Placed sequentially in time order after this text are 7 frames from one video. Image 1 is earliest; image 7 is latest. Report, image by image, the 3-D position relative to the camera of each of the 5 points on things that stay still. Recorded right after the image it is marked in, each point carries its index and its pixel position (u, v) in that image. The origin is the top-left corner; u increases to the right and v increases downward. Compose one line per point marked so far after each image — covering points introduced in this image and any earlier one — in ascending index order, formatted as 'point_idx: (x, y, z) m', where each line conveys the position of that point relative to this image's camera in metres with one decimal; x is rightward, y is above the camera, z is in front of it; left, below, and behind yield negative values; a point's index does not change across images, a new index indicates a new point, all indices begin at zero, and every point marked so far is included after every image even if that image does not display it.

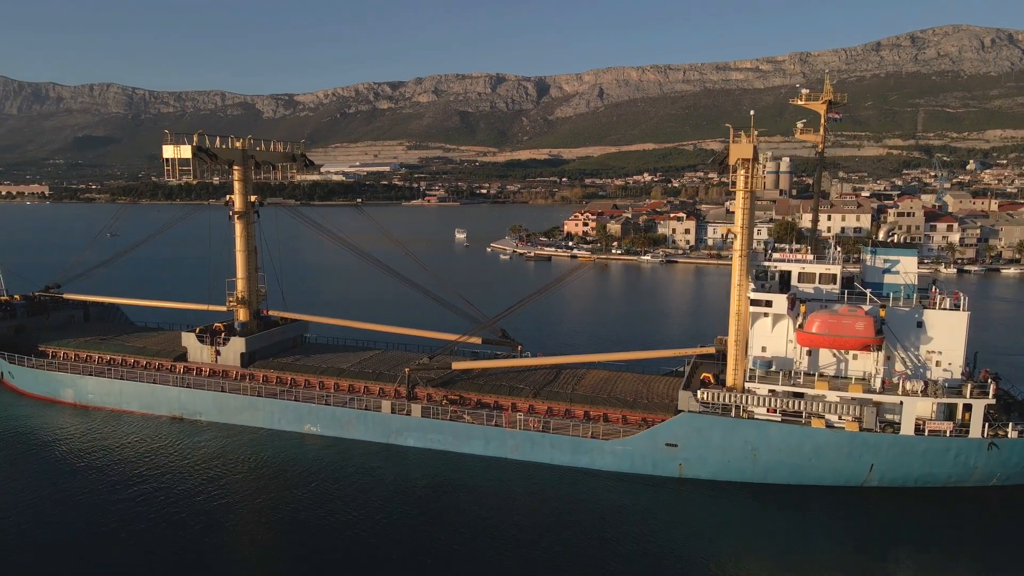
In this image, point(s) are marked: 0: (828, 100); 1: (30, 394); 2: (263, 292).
0: (+6.0, +3.6, +13.3) m
1: (-13.3, -2.9, +19.0) m
2: (-6.7, -0.1, +18.8) m
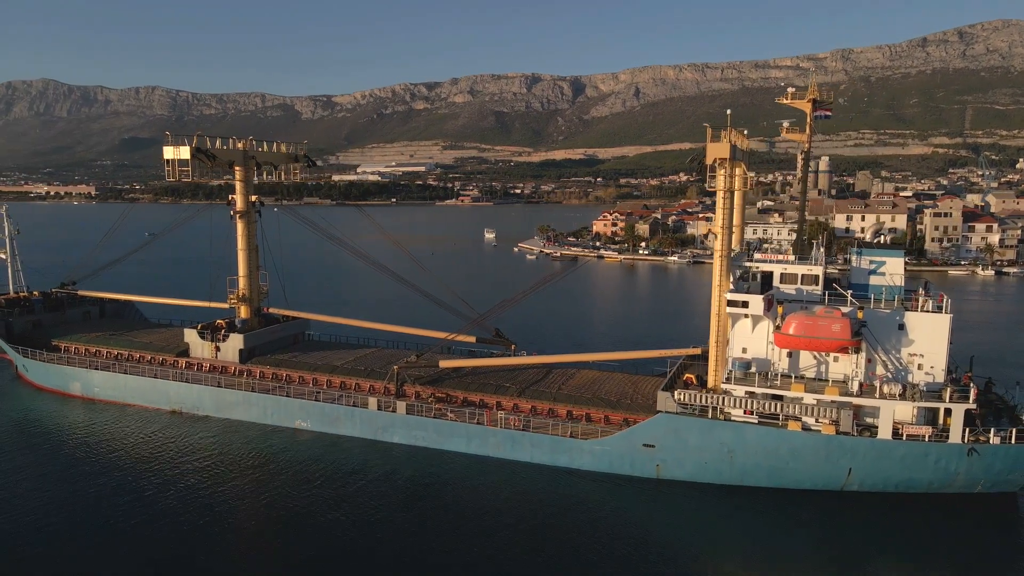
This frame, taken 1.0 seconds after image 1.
0: (+5.7, +3.6, +13.1) m
1: (-13.4, -2.8, +19.7) m
2: (-6.9, -0.1, +19.2) m
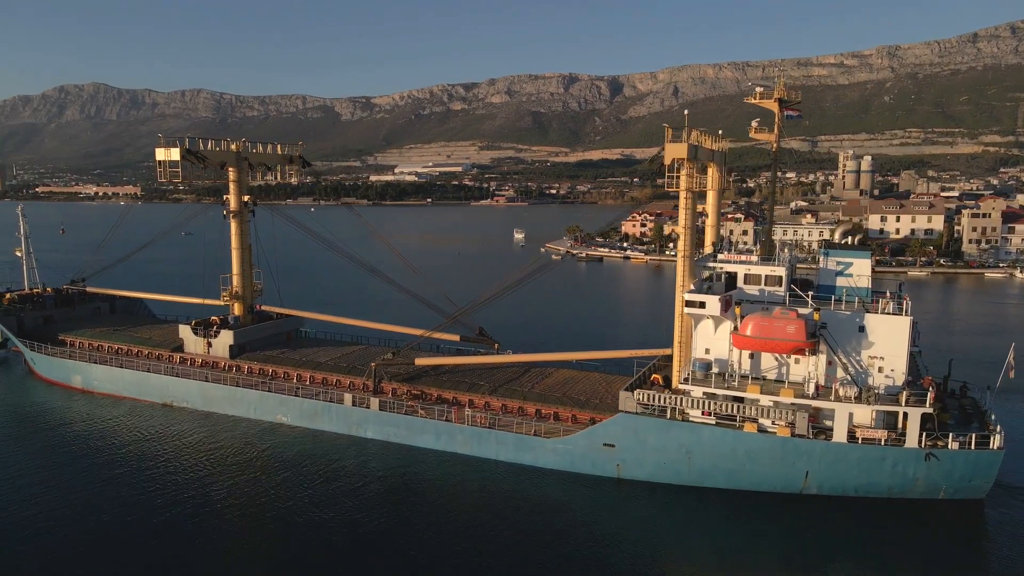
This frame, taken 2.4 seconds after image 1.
0: (+5.0, +3.6, +13.0) m
1: (-13.8, -2.7, +20.5) m
2: (-7.2, 0.0, +19.7) m
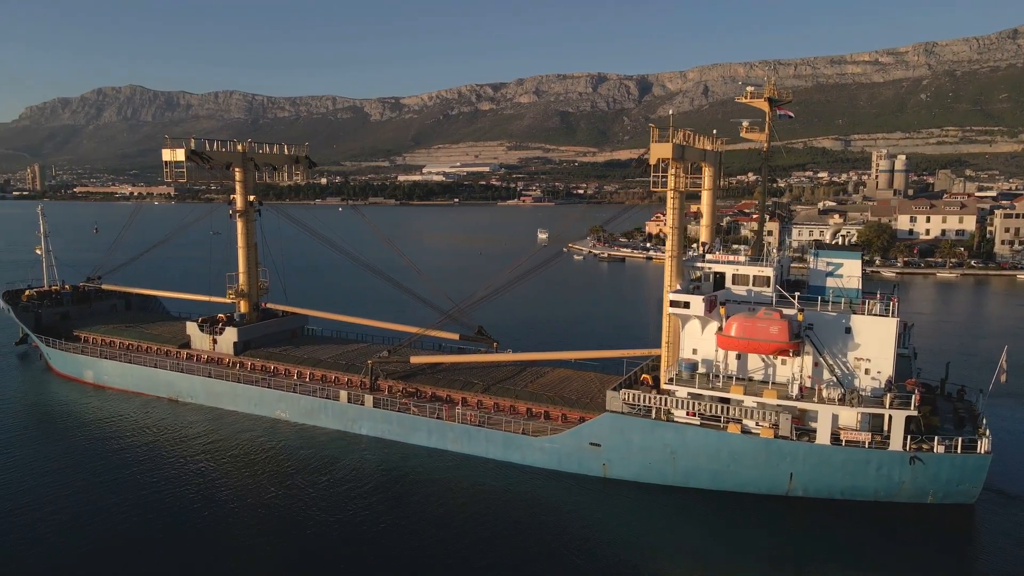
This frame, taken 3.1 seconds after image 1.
0: (+4.8, +3.6, +12.9) m
1: (-13.7, -2.6, +21.1) m
2: (-7.2, +0.1, +20.0) m
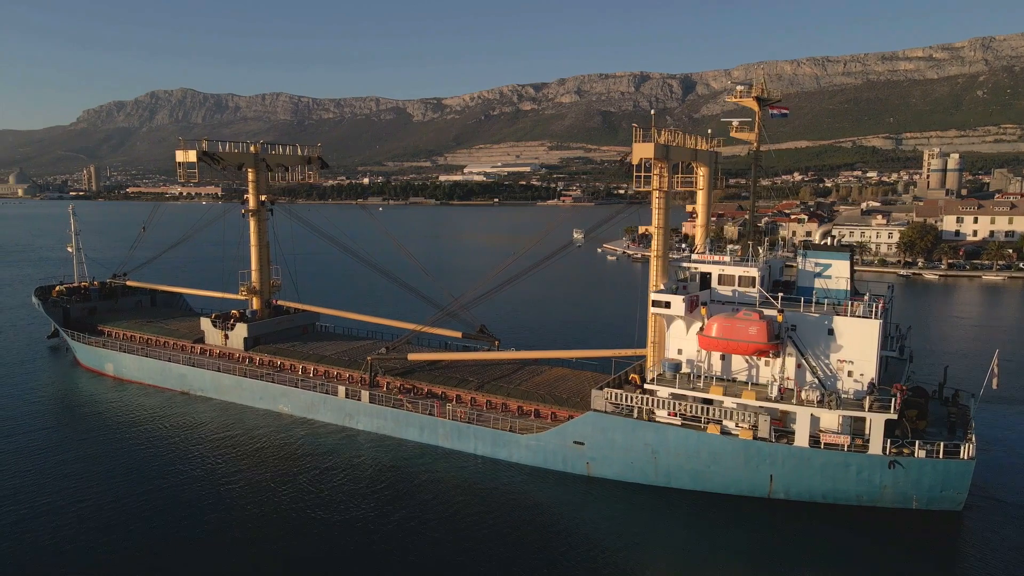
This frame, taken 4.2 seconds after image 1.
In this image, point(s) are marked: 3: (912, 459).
0: (+4.6, +3.6, +12.8) m
1: (-13.5, -2.5, +22.0) m
2: (-7.0, +0.1, +20.6) m
3: (+6.1, -2.6, +10.6) m
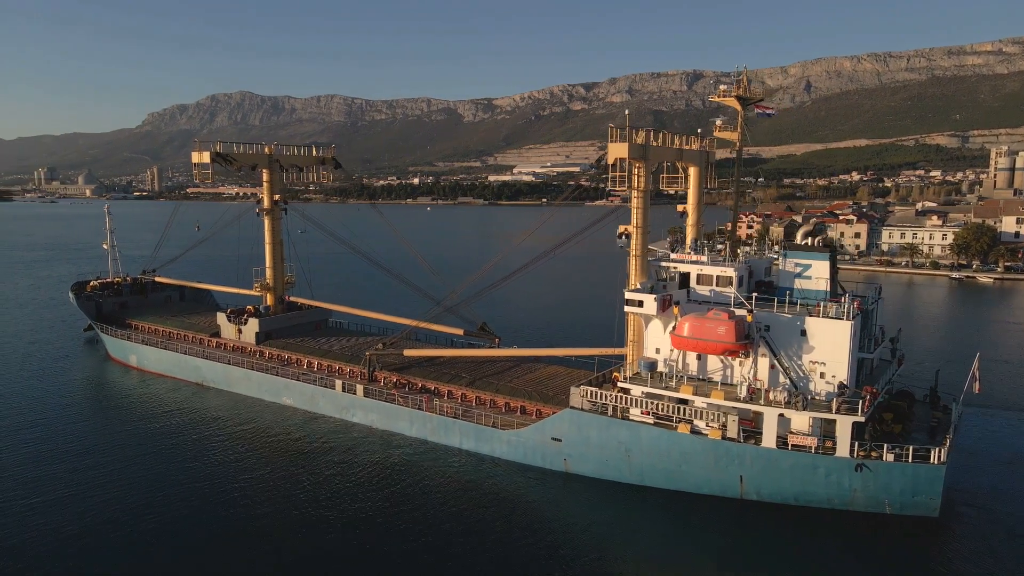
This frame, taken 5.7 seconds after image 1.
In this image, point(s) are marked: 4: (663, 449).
0: (+4.2, +3.6, +12.7) m
1: (-13.3, -2.3, +23.1) m
2: (-6.9, +0.2, +21.3) m
3: (+5.6, -2.6, +10.4) m
4: (+2.6, -2.8, +11.8) m
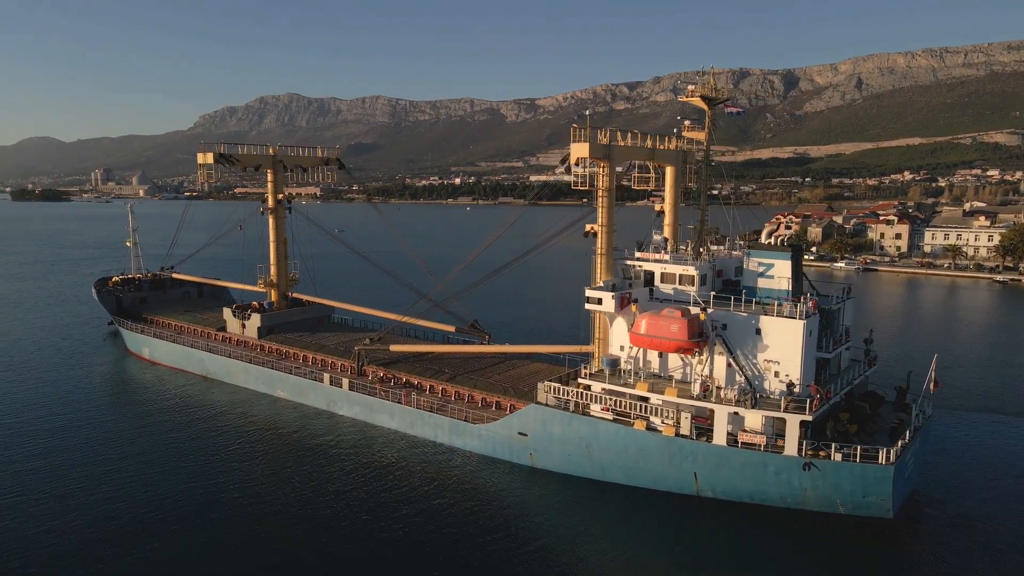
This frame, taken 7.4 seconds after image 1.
0: (+3.6, +3.6, +12.8) m
1: (-13.3, -2.2, +24.2) m
2: (-7.0, +0.3, +22.0) m
3: (+4.8, -2.6, +10.4) m
4: (+1.9, -2.7, +12.0) m
